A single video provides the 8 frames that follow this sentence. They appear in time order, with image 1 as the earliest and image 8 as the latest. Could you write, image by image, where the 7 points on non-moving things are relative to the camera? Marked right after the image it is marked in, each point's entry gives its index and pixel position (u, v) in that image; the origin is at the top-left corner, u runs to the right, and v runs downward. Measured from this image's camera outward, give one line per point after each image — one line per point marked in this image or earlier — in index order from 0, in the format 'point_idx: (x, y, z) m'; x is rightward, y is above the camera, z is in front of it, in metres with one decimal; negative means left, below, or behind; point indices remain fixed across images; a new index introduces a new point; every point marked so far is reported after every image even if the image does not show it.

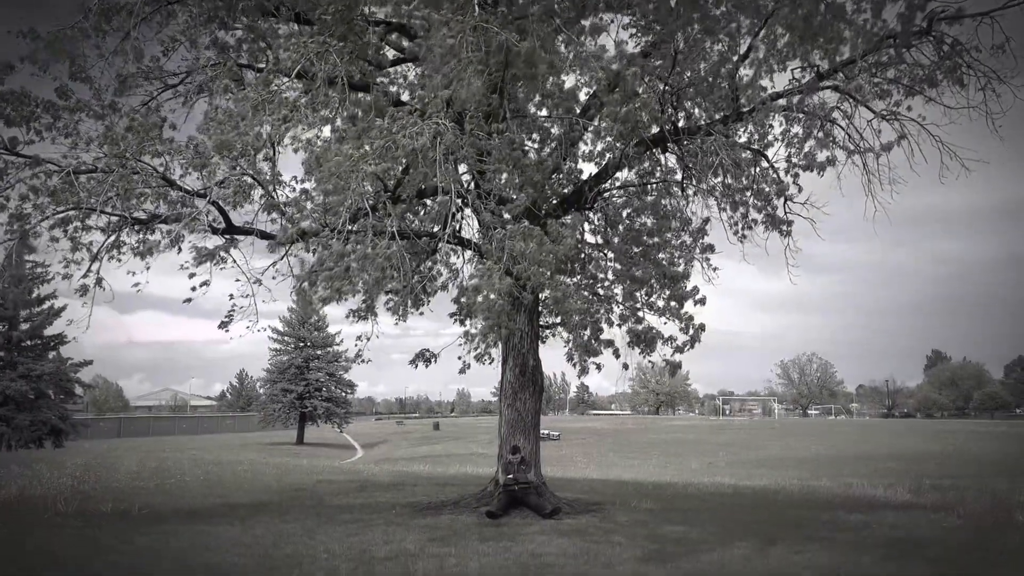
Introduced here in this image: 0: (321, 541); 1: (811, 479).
0: (-2.8, -3.7, +8.5) m
1: (+10.1, -6.4, +19.7) m
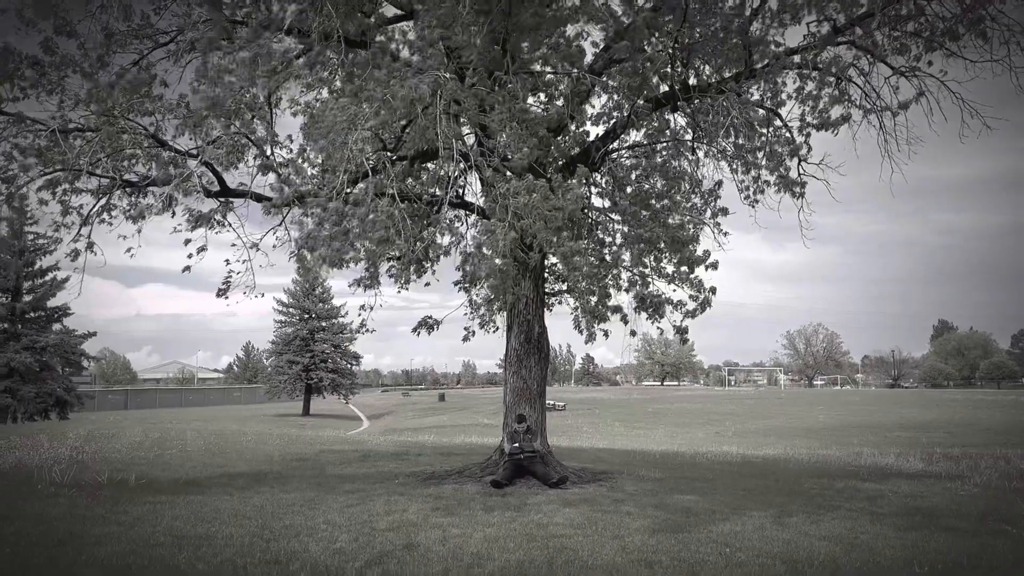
0: (-2.7, -3.2, +8.3) m
1: (+10.3, -5.3, +19.4) m
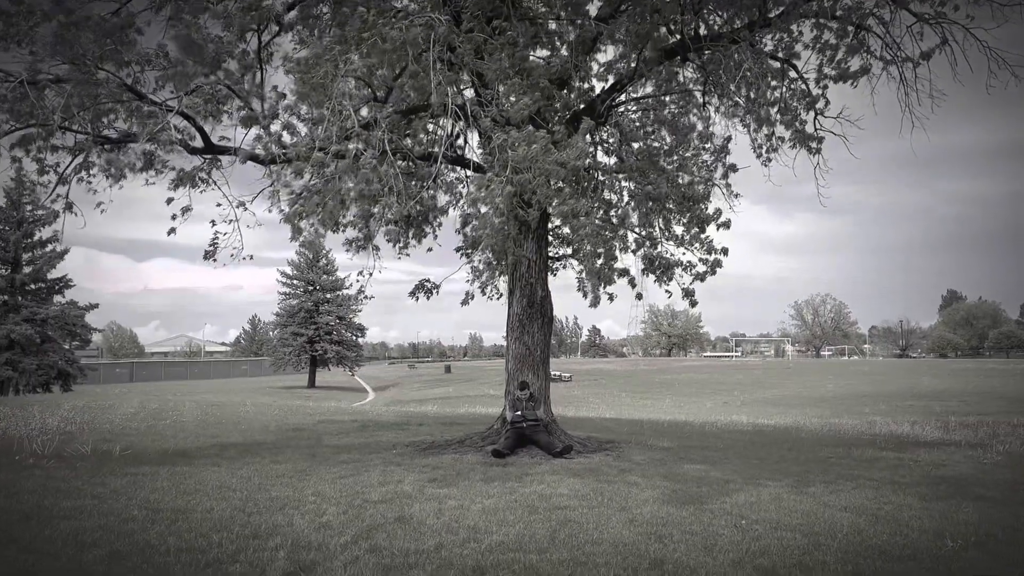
0: (-2.7, -2.6, +7.8) m
1: (+10.4, -4.2, +19.0) m
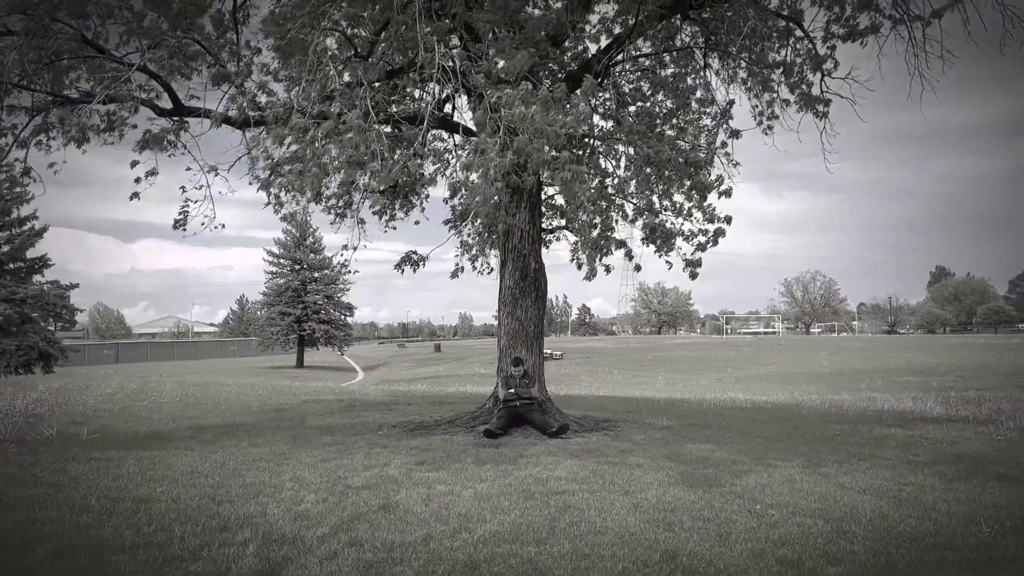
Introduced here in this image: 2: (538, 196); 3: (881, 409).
0: (-2.8, -2.2, +7.3) m
1: (+10.1, -3.4, +18.7) m
2: (+0.5, +1.7, +11.0) m
3: (+8.8, -2.9, +13.9) m
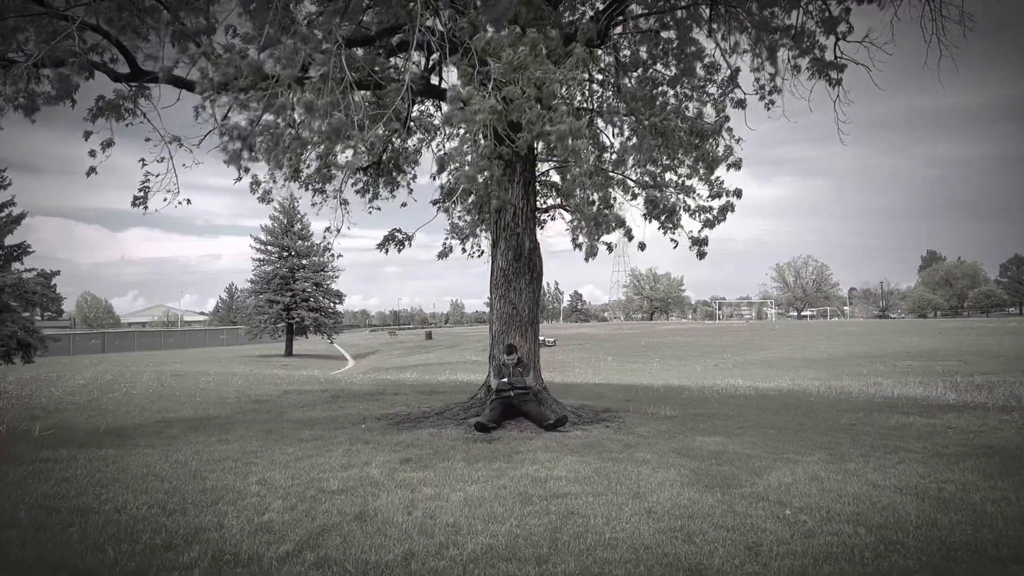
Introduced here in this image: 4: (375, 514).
0: (-2.8, -2.0, +6.6) m
1: (+9.9, -2.8, +18.1) m
2: (+0.4, +2.0, +10.2) m
3: (+8.6, -2.5, +13.3) m
4: (-1.2, -1.9, +5.0) m
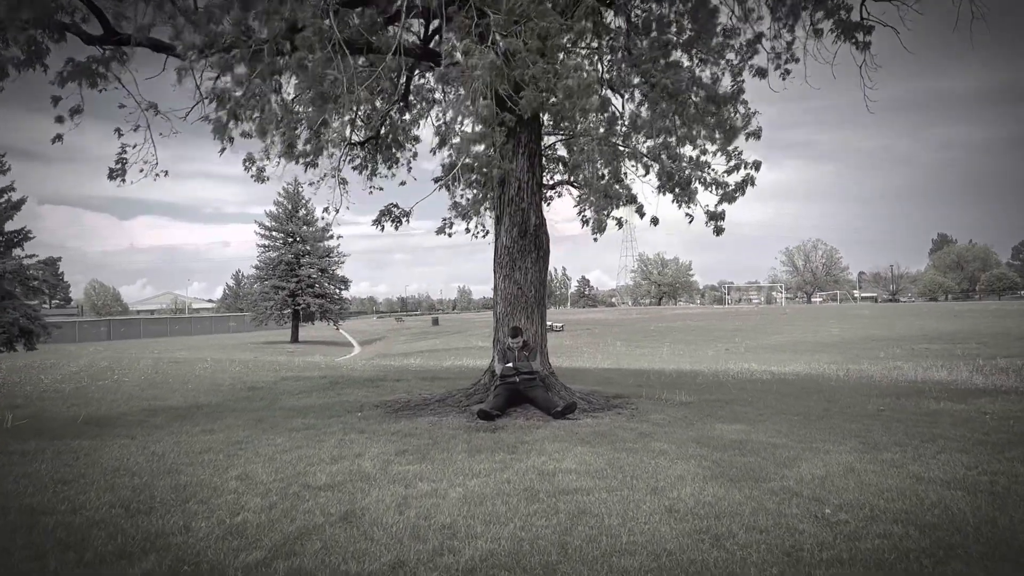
0: (-2.8, -1.8, +6.0) m
1: (+10.1, -2.2, +17.5) m
2: (+0.4, +2.4, +9.6) m
3: (+8.8, -2.0, +12.7) m
4: (-1.1, -1.7, +4.5) m
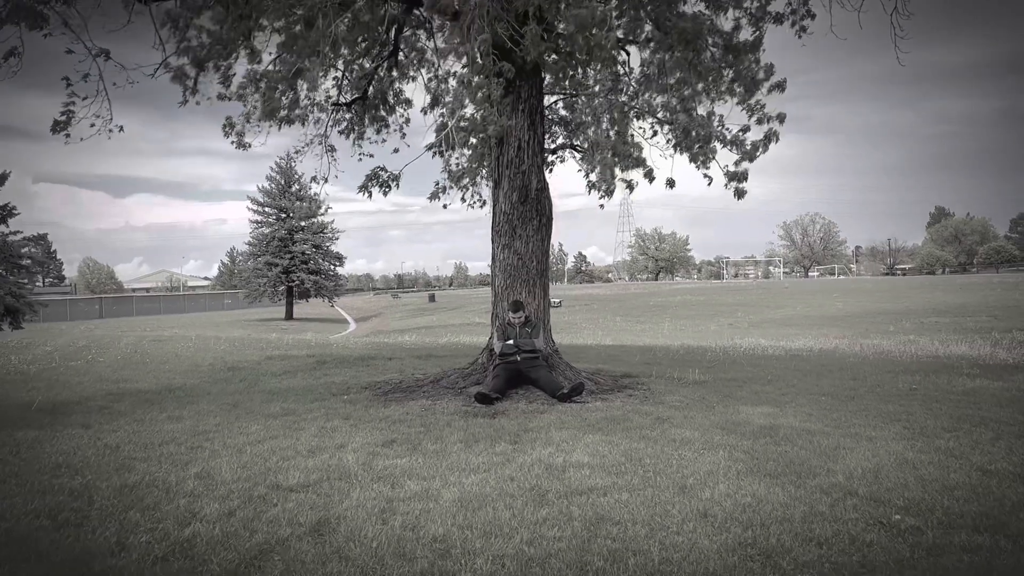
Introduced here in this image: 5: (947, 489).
0: (-2.7, -1.5, +5.3) m
1: (+10.1, -1.4, +16.8) m
2: (+0.4, +2.8, +8.7) m
3: (+8.7, -1.4, +12.0) m
4: (-1.1, -1.5, +3.7) m
5: (+3.1, -1.4, +4.2) m
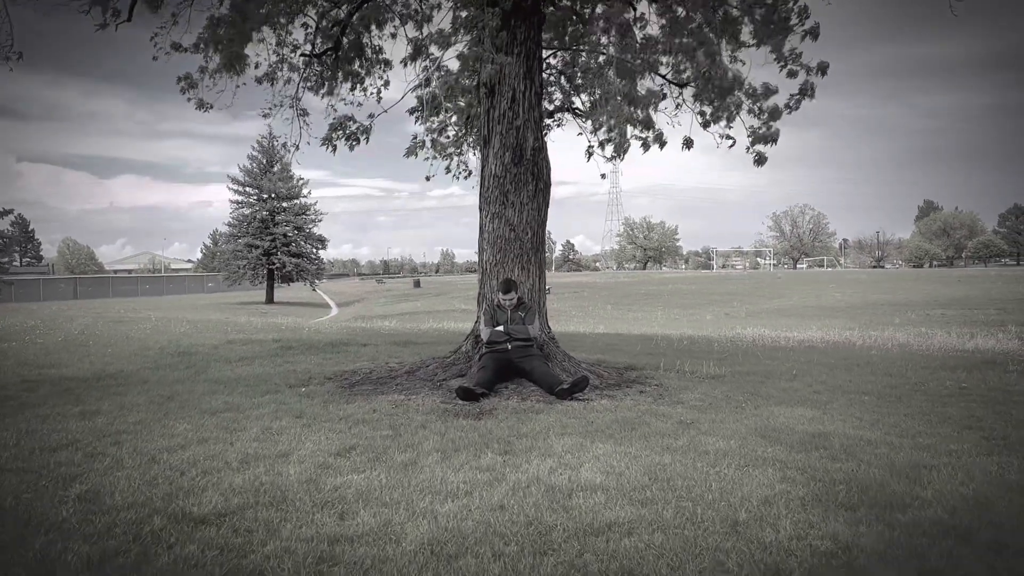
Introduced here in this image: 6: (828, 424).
0: (-2.8, -1.2, +4.1) m
1: (+9.7, -1.1, +15.9) m
2: (+0.3, +3.1, +7.5) m
3: (+8.5, -1.2, +11.1) m
4: (-1.1, -1.3, +2.6) m
5: (+3.1, -1.3, +3.1) m
6: (+2.8, -1.2, +5.1) m
